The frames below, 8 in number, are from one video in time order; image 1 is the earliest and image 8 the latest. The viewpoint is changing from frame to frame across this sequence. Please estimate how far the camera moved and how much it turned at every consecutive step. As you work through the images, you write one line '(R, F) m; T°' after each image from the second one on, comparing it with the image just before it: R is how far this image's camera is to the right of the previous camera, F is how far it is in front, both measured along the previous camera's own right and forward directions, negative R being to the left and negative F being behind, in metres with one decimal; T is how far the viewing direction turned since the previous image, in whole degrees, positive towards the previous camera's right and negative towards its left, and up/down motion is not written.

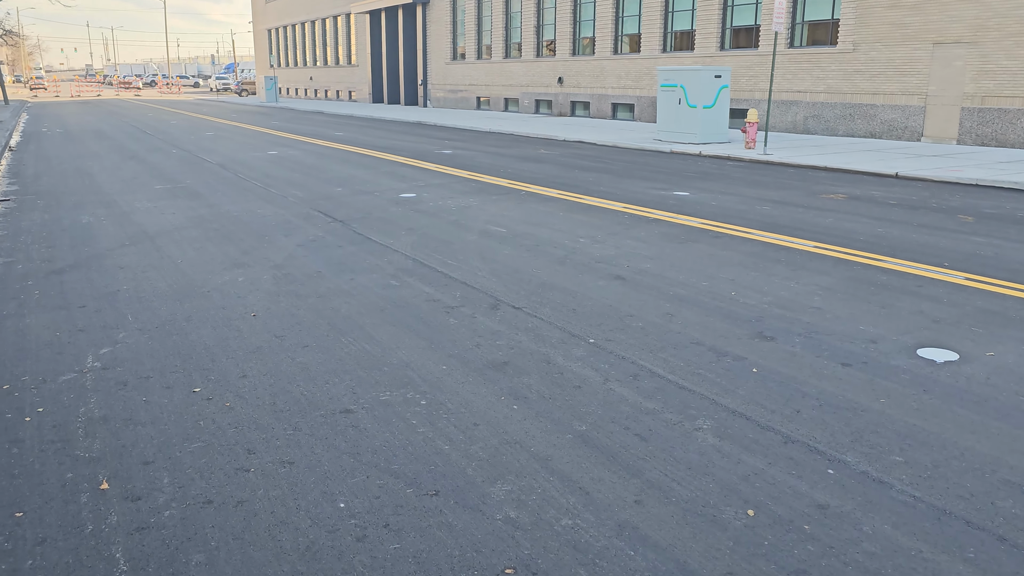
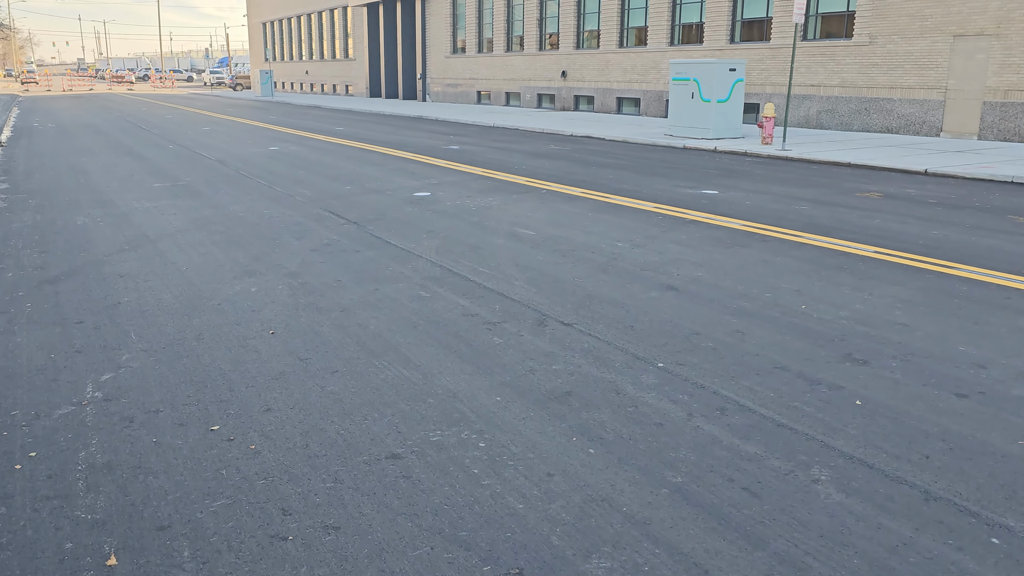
(-0.4, +0.7) m; 0°
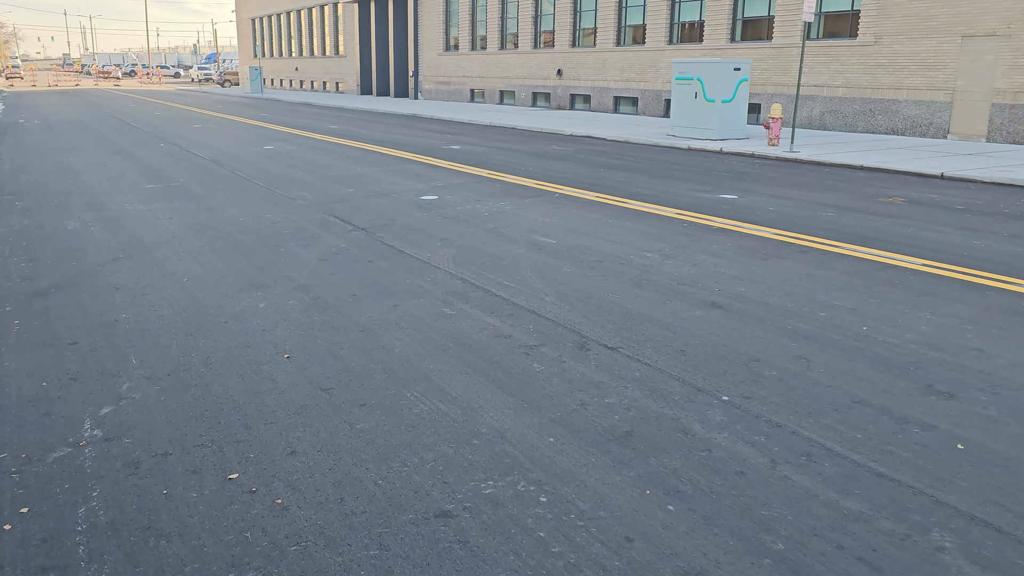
(-0.3, +0.6) m; +1°
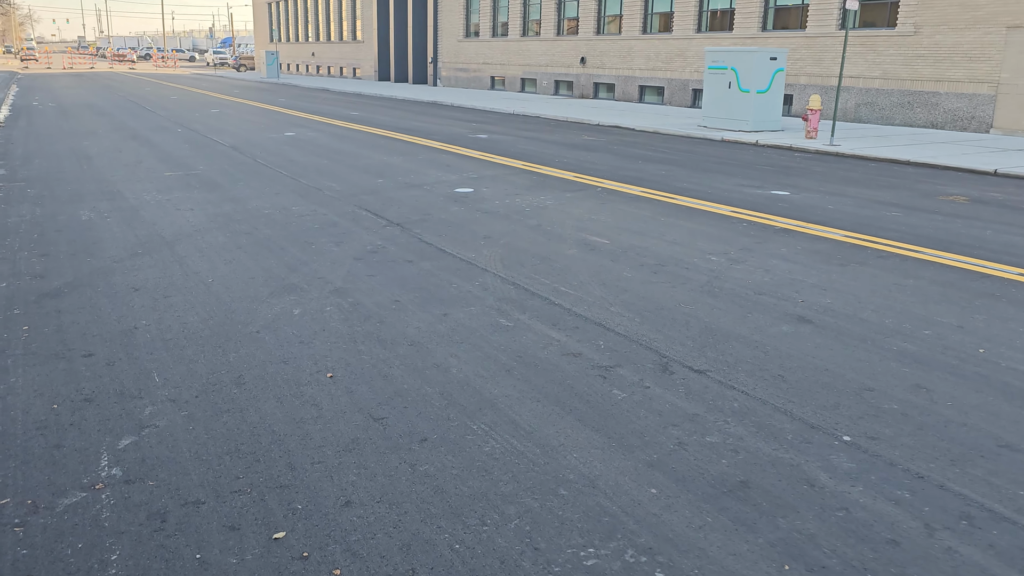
(-0.4, +0.7) m; -1°
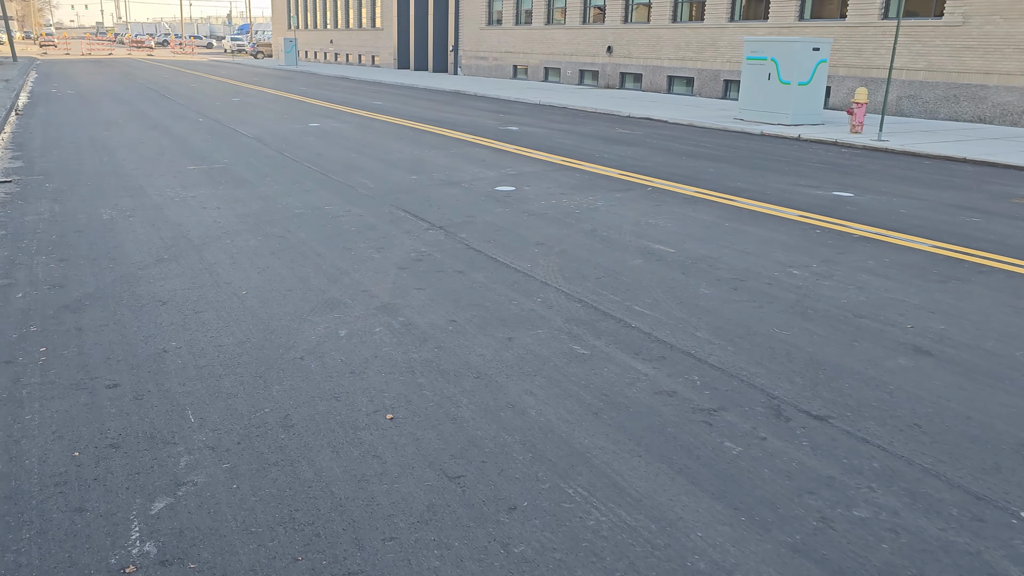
(-0.4, +0.7) m; -1°
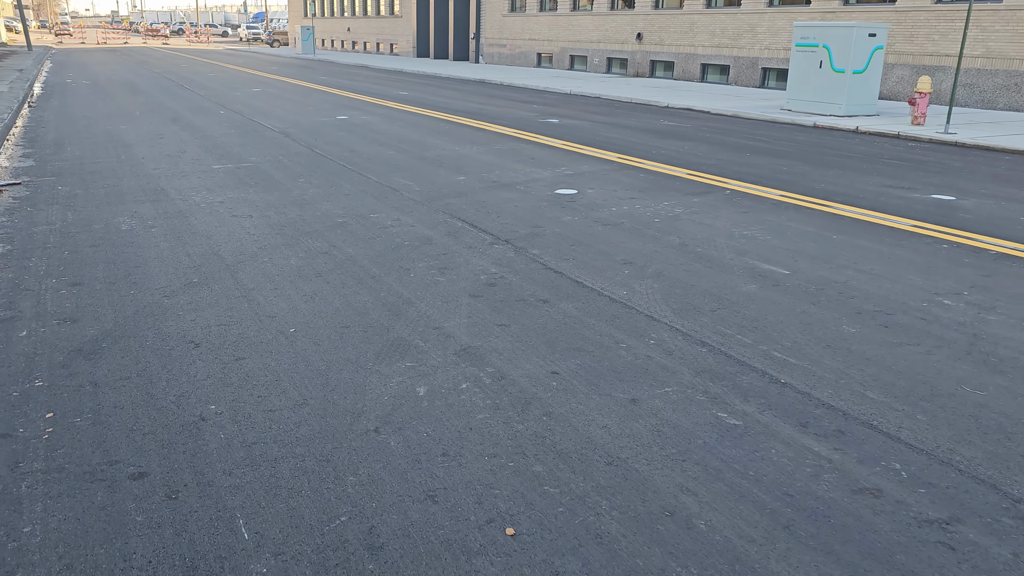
(-0.6, +1.1) m; -1°
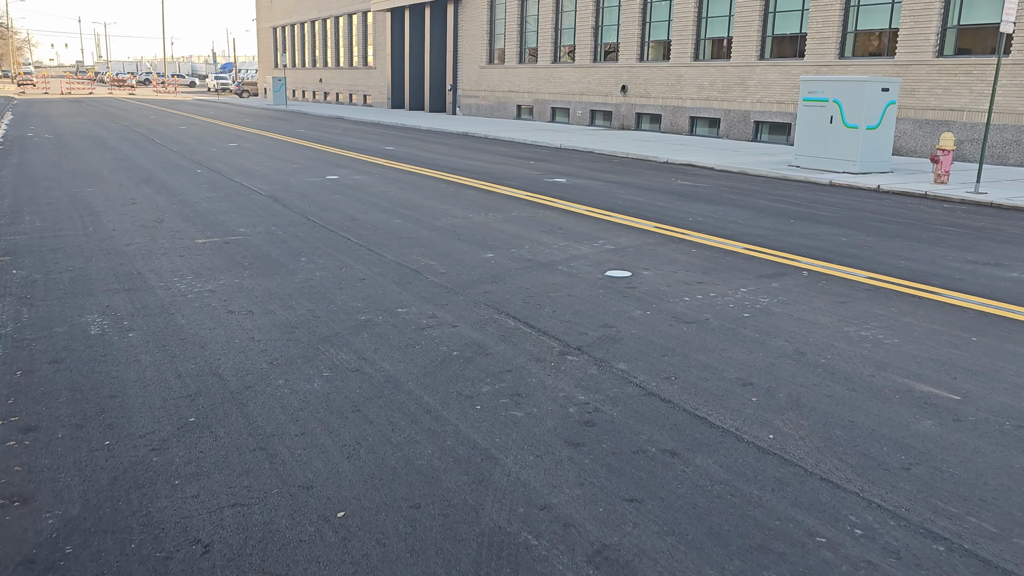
(-0.8, +1.5) m; +2°
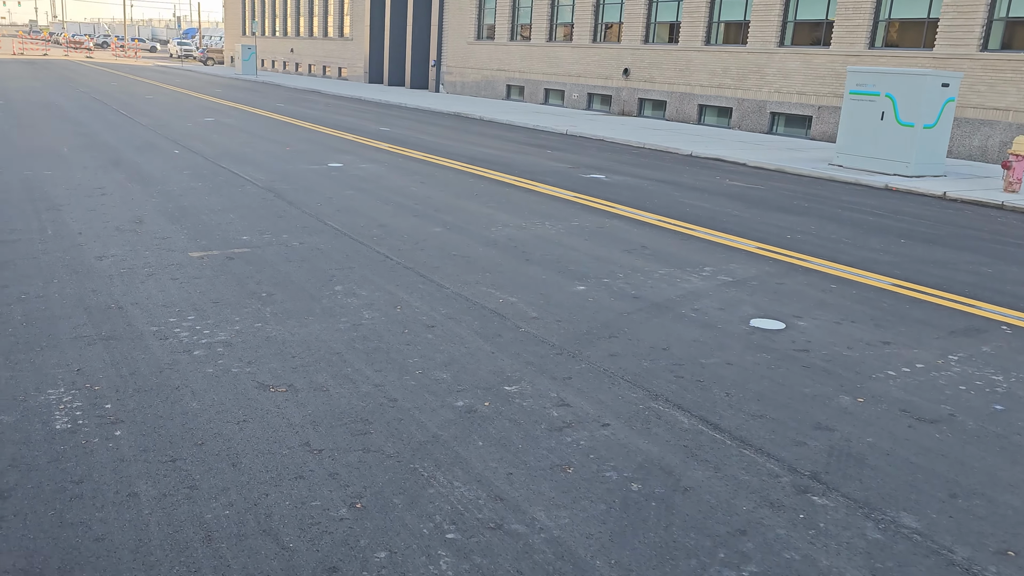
(-1.2, +2.2) m; +3°
